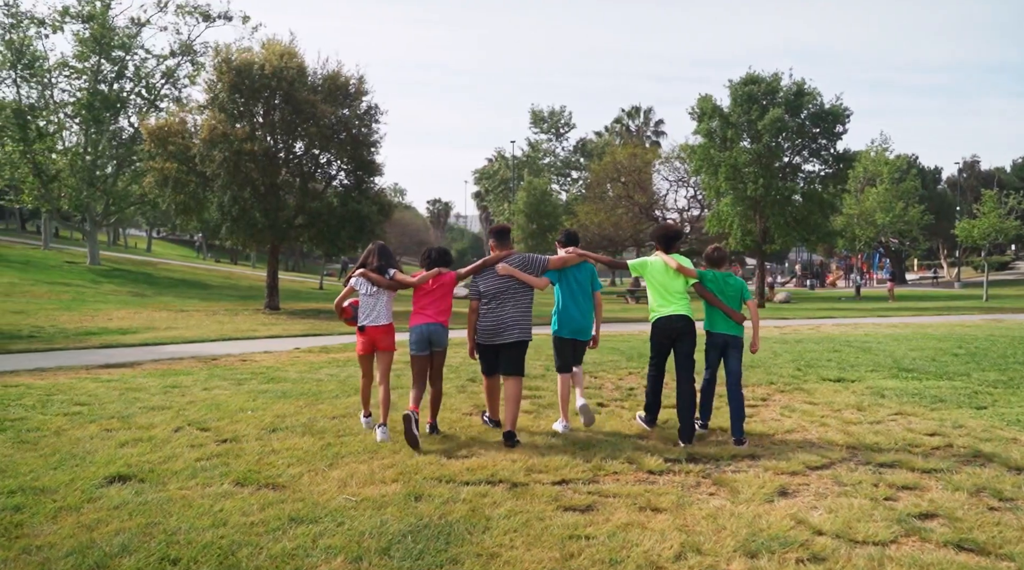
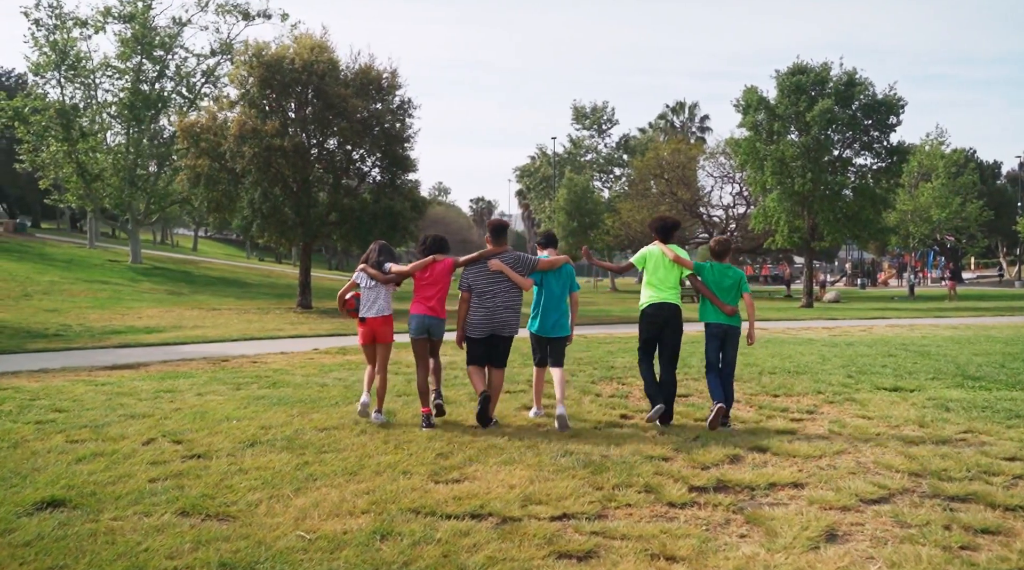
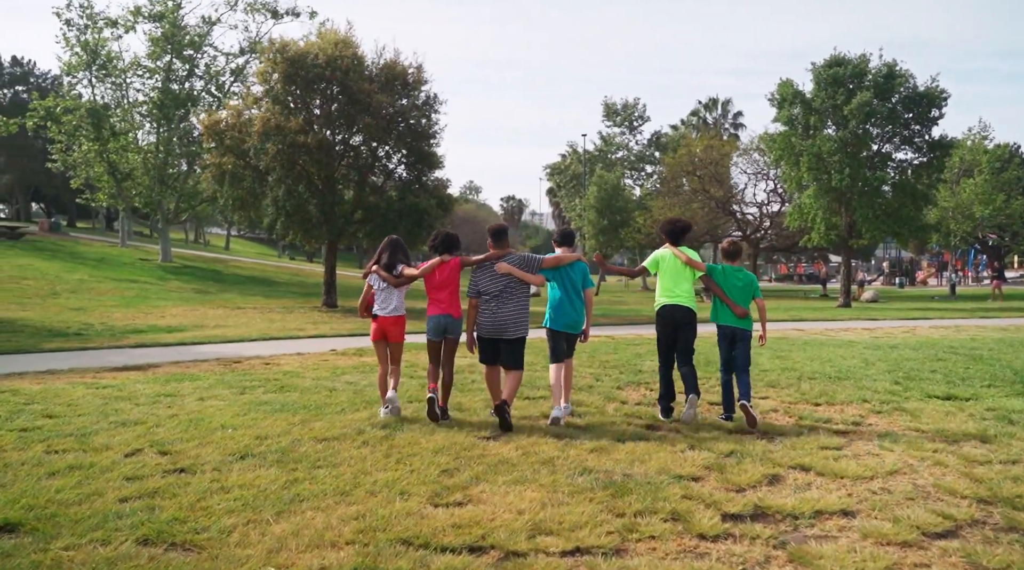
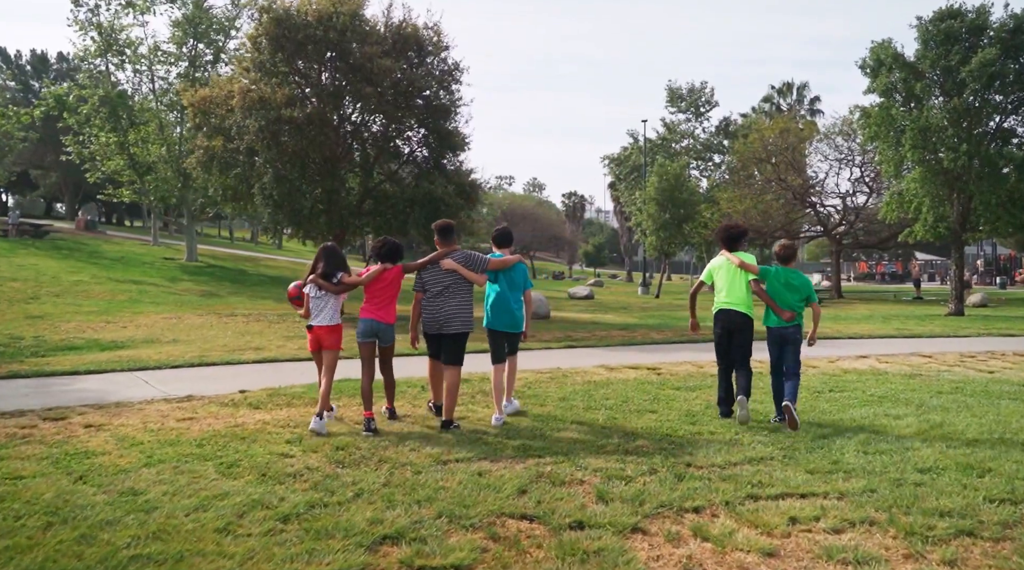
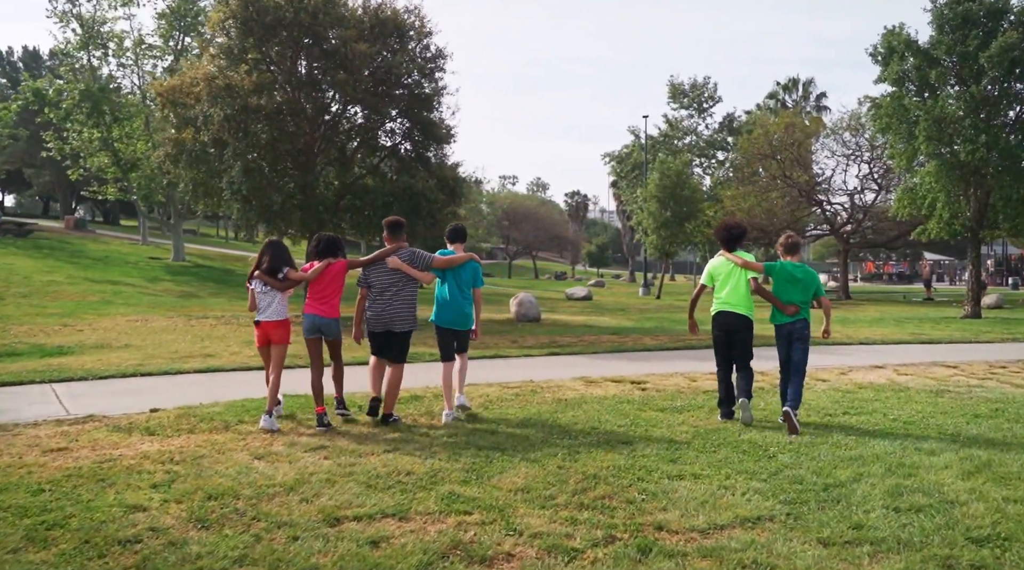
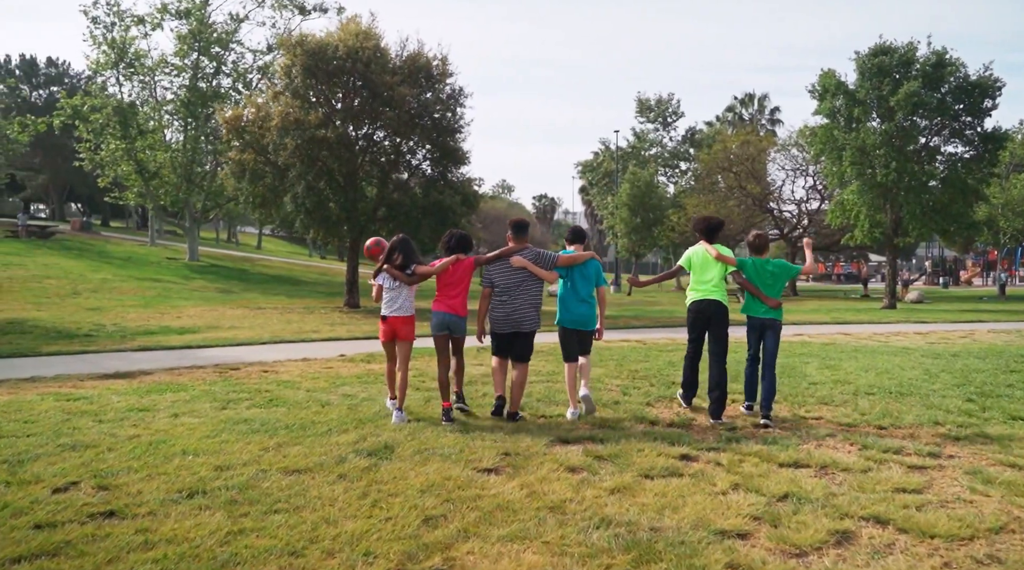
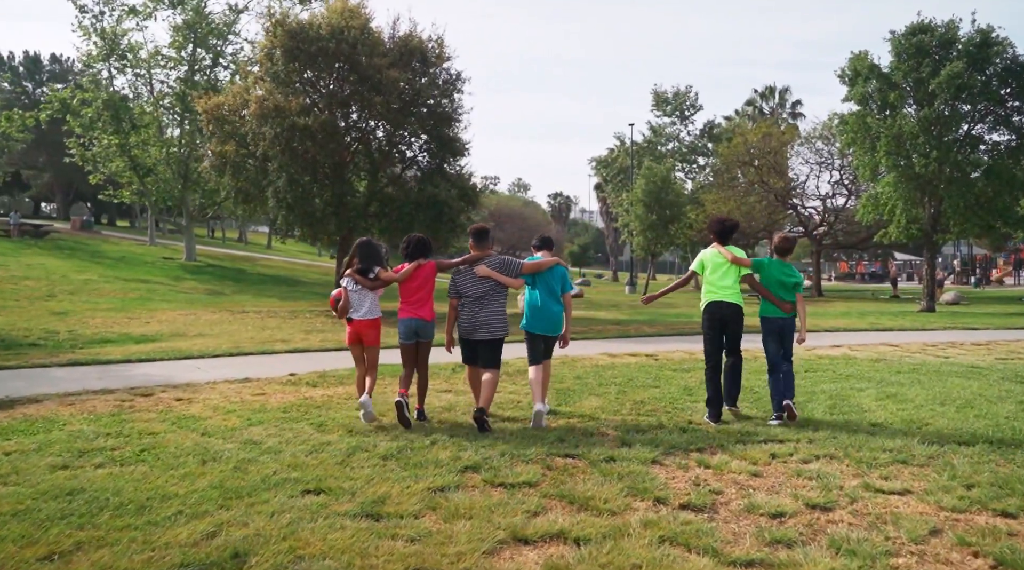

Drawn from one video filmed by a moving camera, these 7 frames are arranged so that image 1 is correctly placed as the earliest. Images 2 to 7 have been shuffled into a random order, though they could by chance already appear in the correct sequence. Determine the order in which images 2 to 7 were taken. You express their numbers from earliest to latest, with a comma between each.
2, 3, 6, 7, 4, 5
